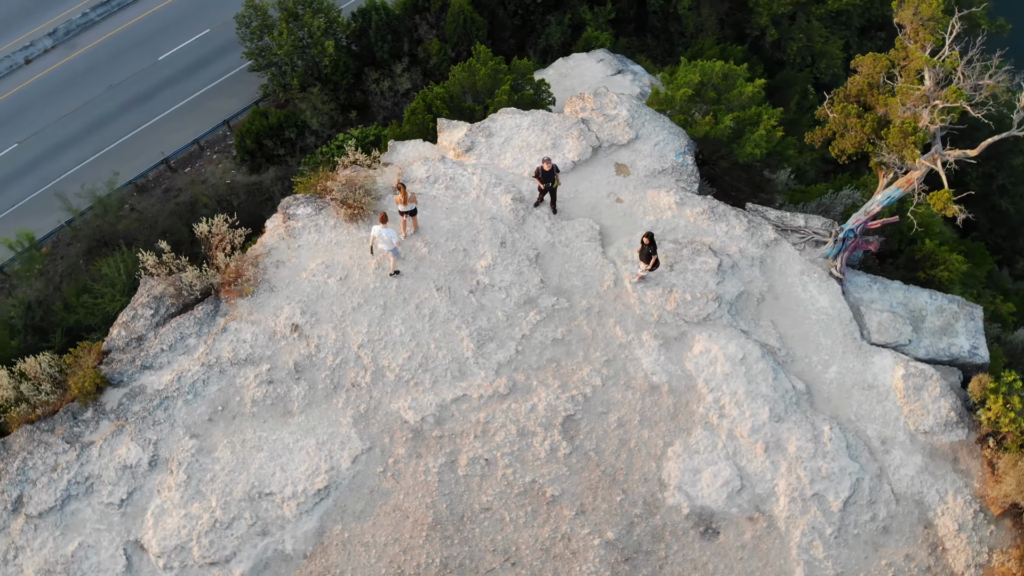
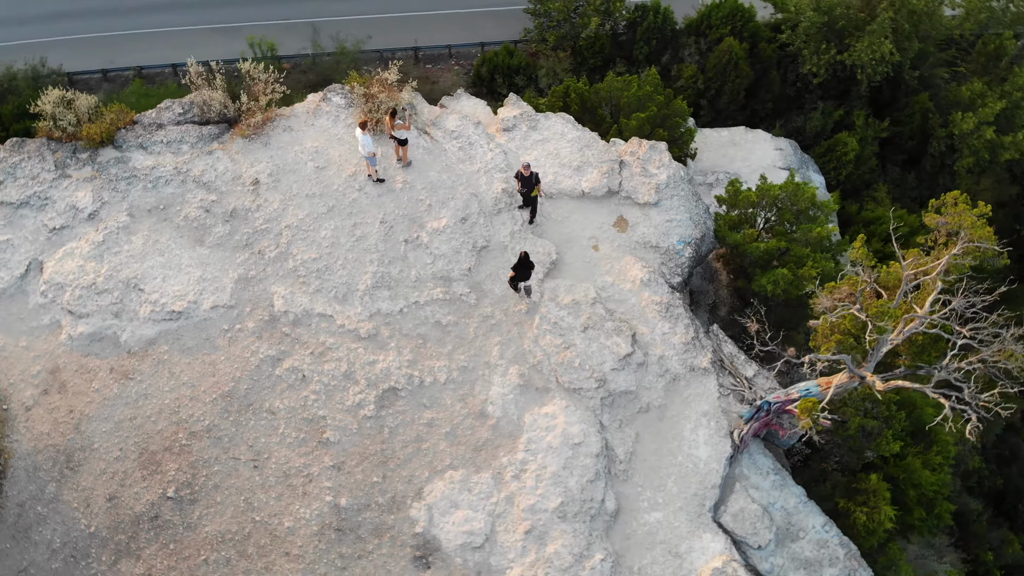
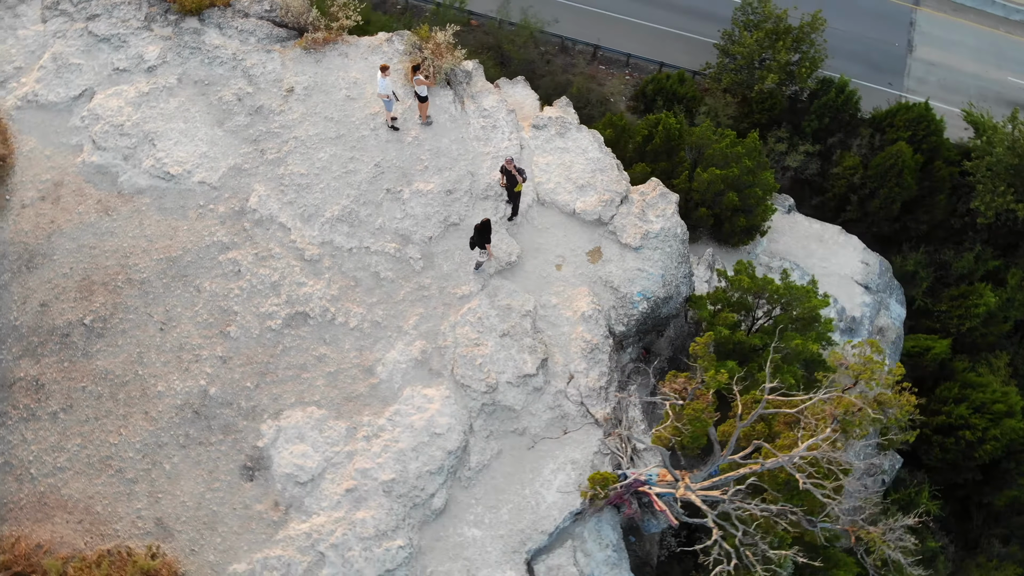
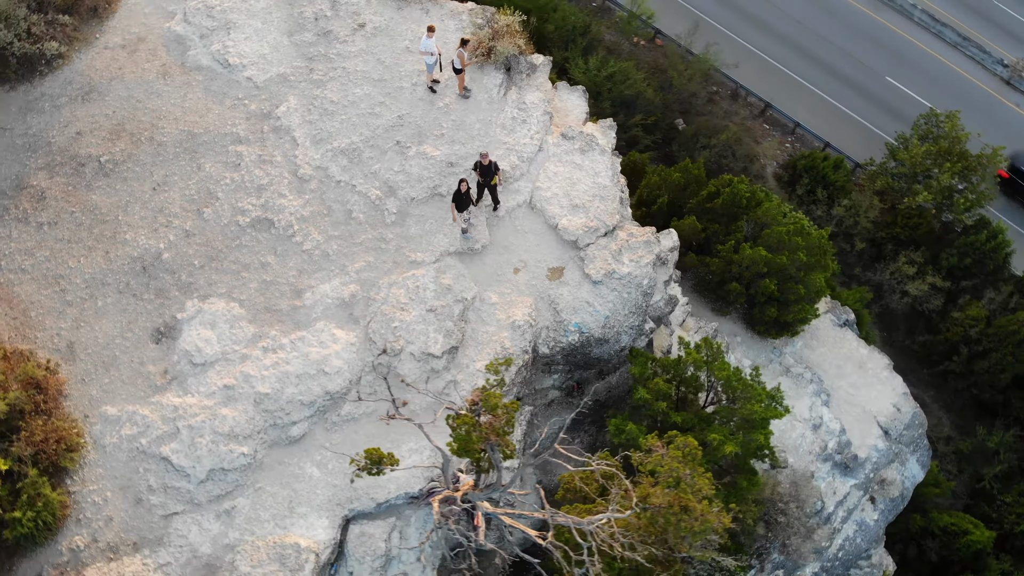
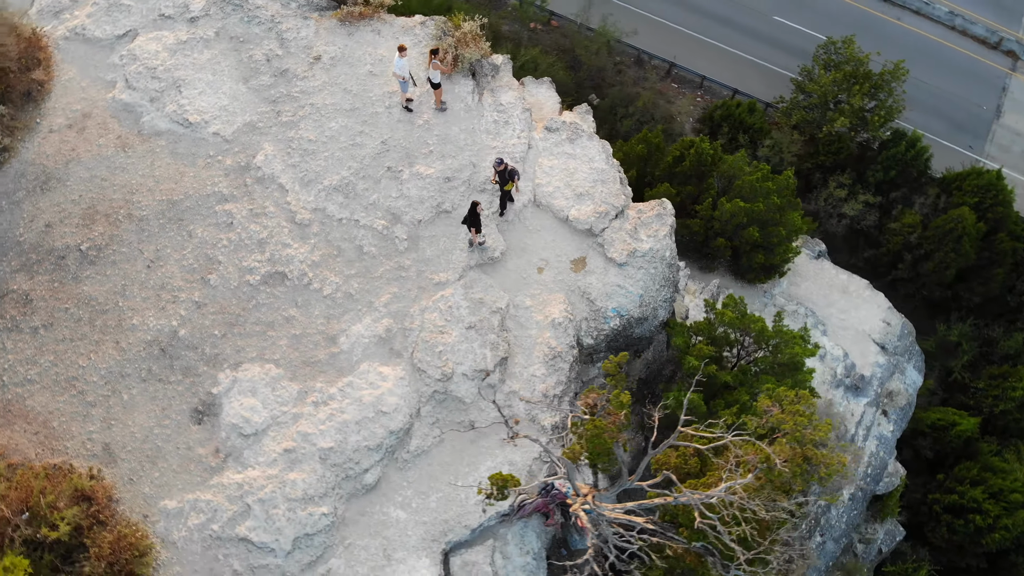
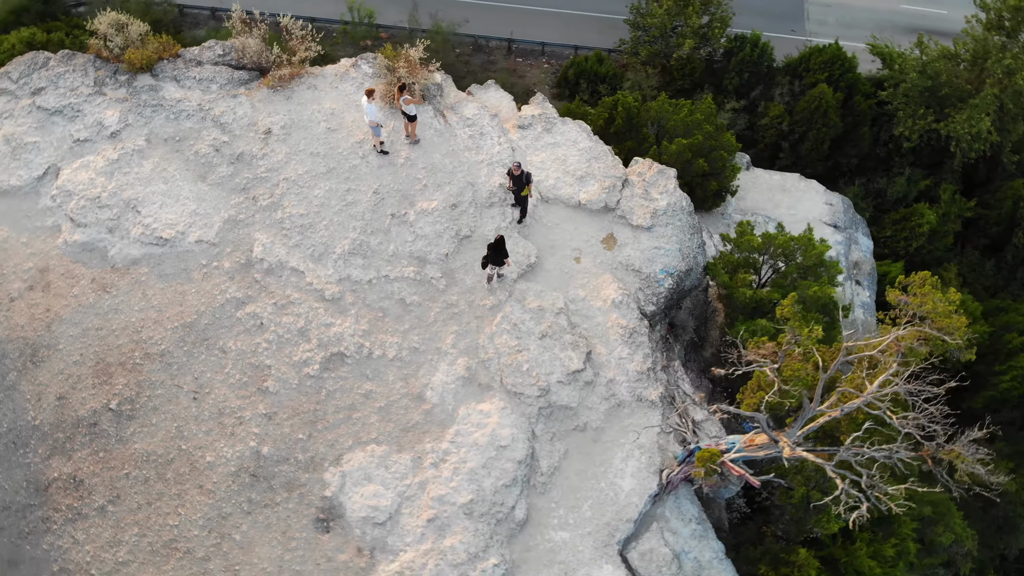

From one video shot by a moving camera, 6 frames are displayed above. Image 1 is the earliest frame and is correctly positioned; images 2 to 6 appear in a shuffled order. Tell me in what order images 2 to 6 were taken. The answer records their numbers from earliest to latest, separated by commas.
2, 6, 3, 5, 4
